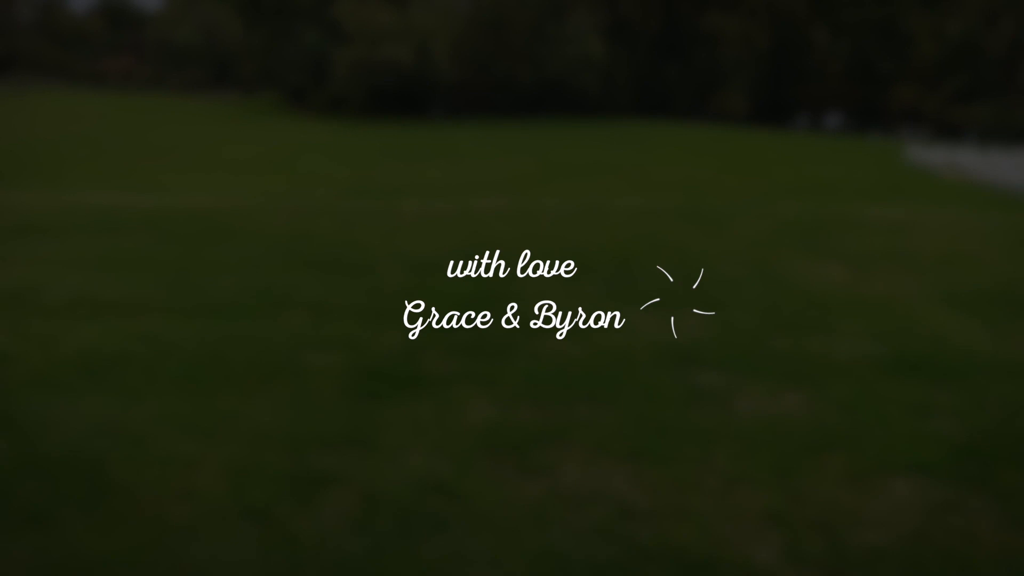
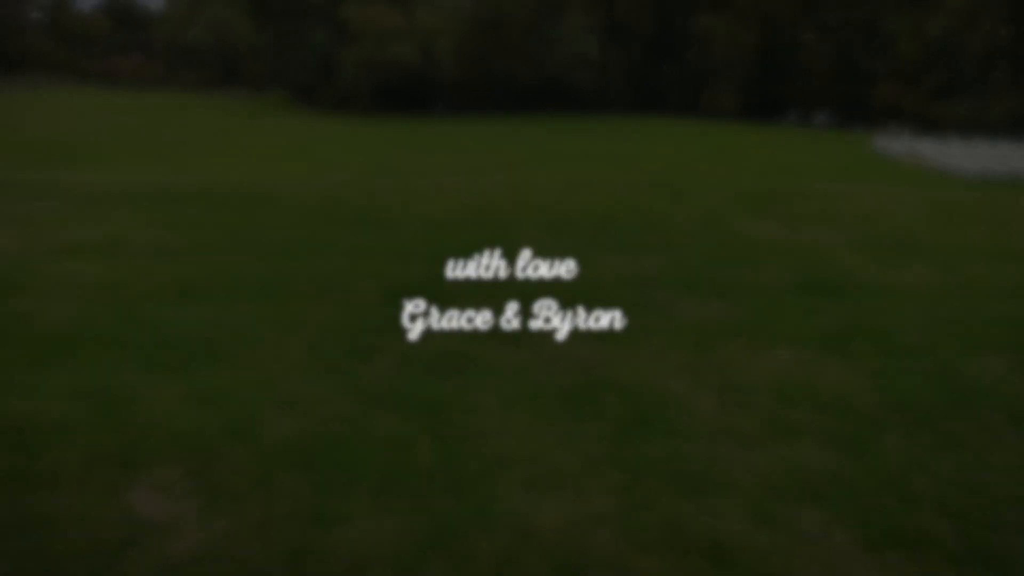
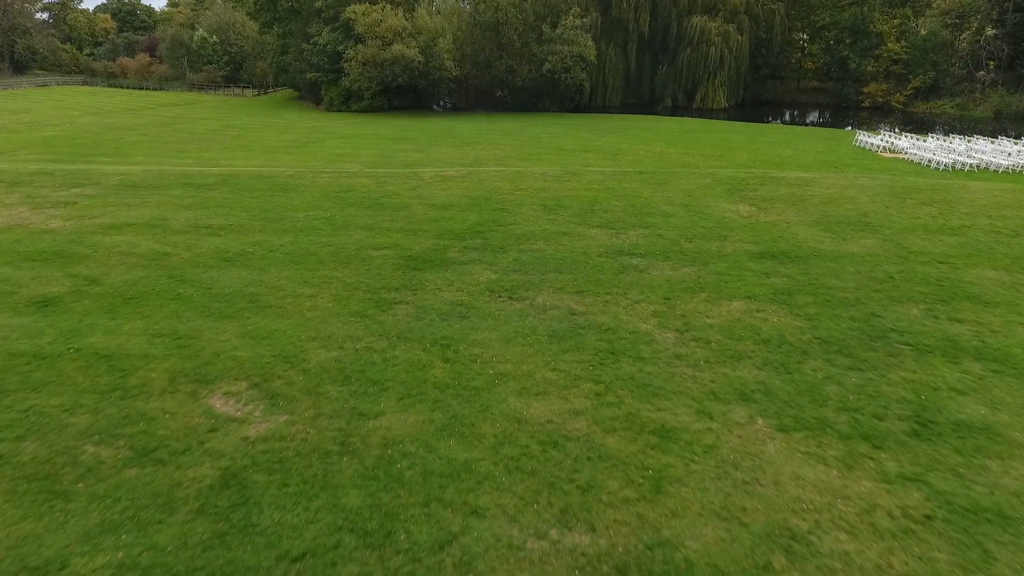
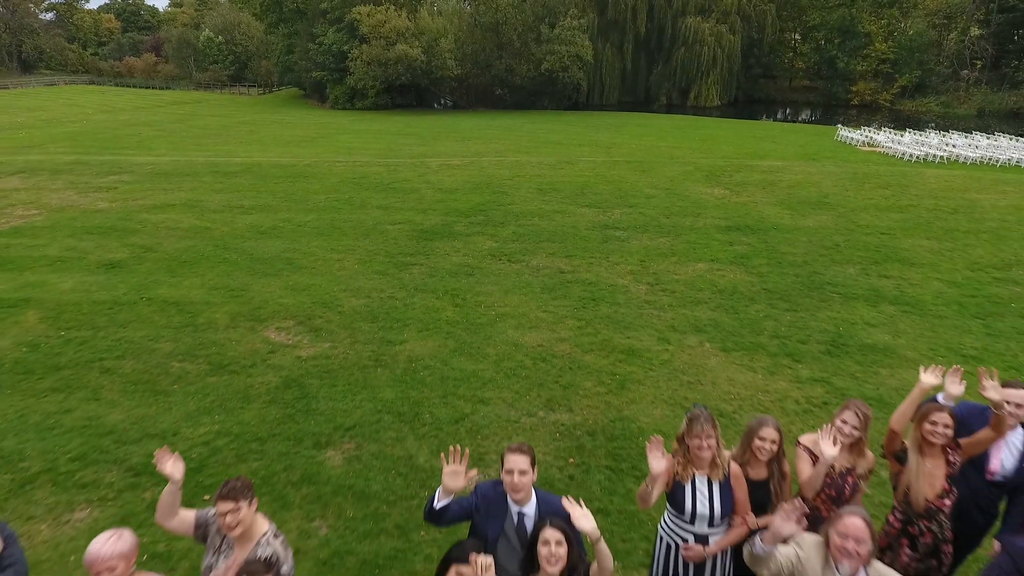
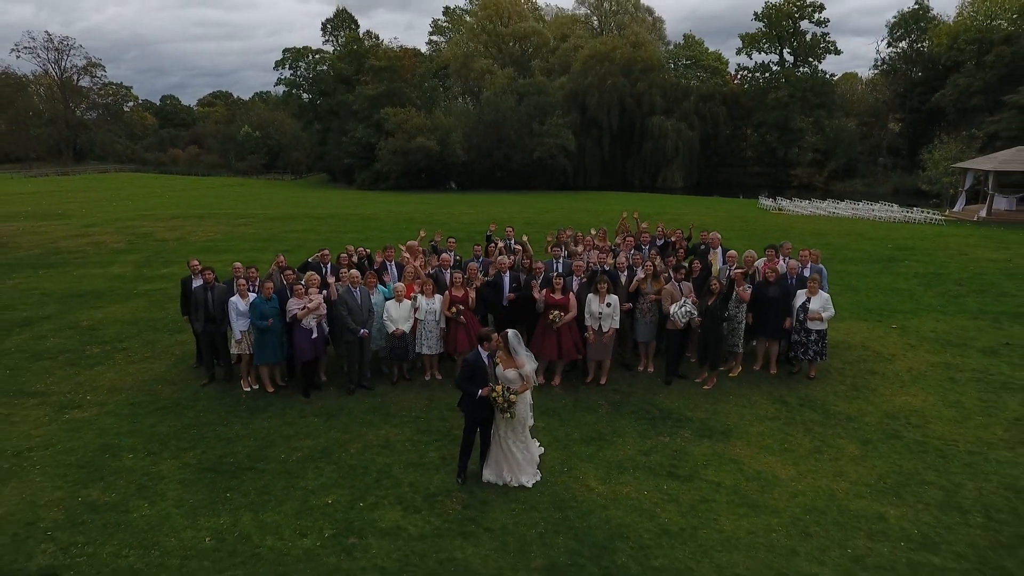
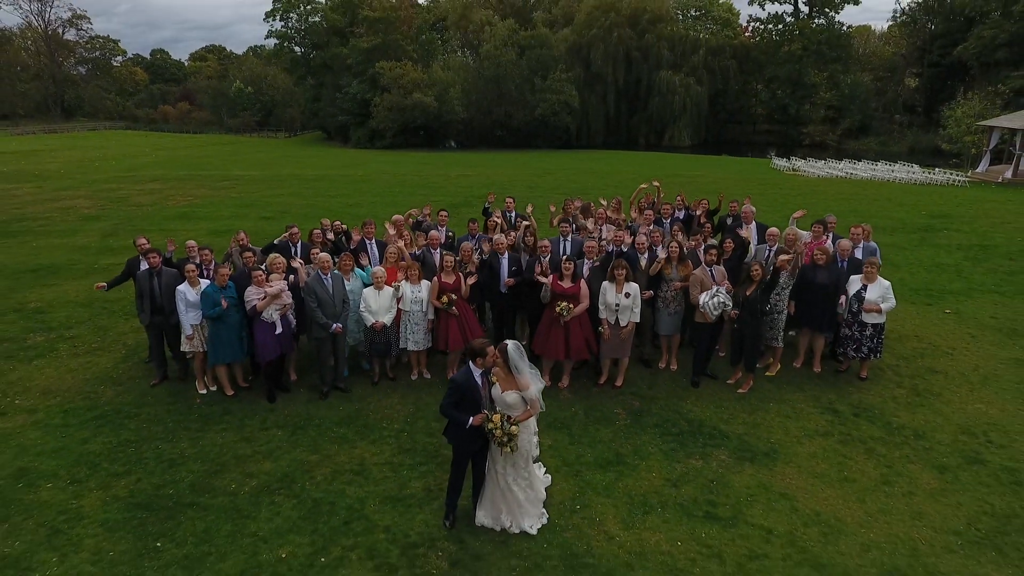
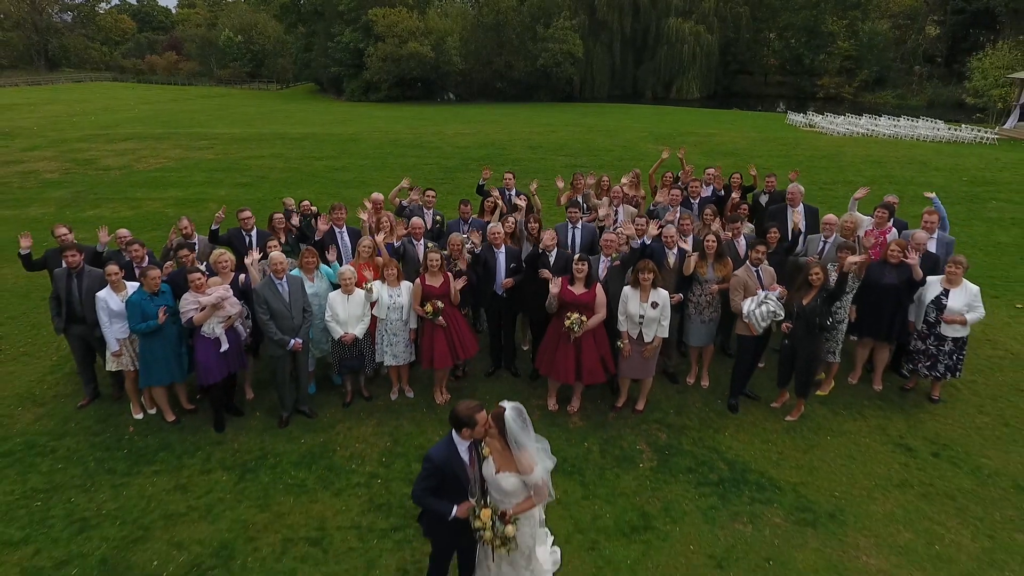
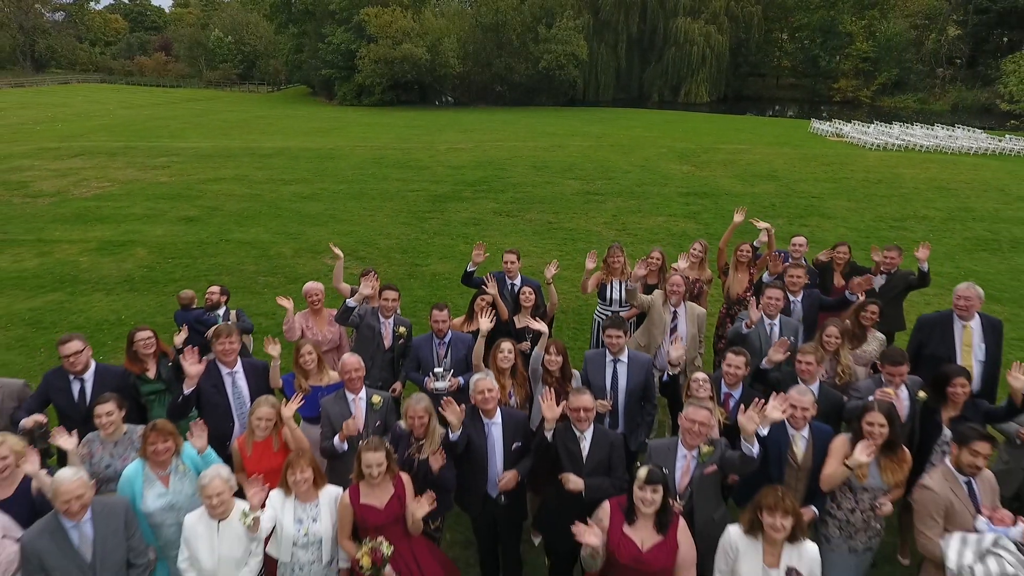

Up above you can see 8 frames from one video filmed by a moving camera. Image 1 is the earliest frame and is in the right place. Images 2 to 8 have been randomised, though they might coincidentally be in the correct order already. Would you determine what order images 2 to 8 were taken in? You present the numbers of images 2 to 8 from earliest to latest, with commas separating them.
2, 3, 4, 8, 7, 6, 5
